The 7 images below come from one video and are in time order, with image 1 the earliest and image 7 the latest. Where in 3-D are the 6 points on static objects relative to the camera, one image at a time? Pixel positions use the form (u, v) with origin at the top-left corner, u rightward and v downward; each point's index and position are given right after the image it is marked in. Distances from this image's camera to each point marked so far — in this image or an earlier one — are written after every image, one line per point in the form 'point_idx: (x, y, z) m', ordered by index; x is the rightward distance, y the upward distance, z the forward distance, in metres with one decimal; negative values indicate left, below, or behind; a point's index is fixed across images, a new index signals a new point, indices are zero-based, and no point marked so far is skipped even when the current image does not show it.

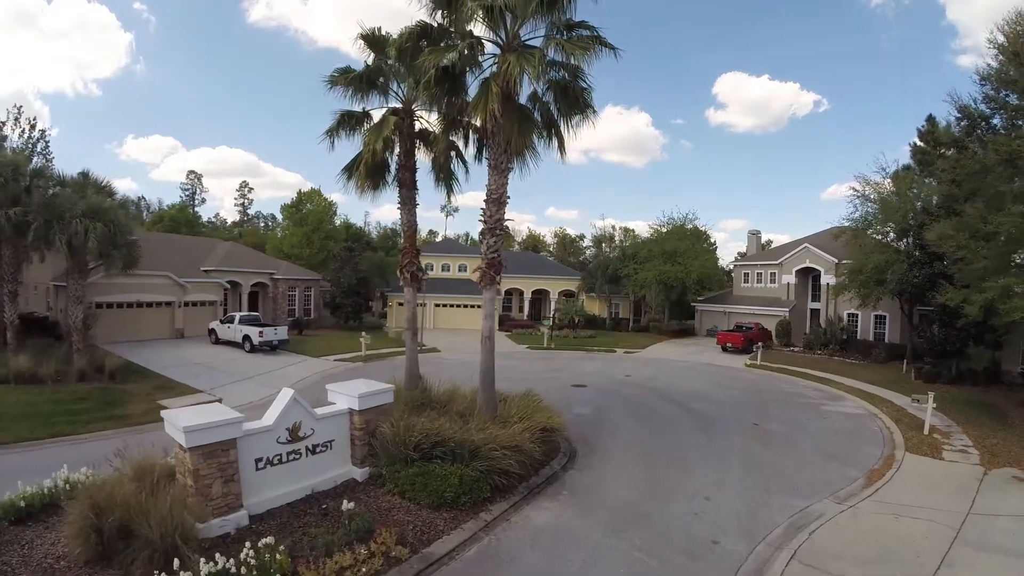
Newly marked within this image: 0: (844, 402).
0: (+10.6, -3.7, +17.1) m
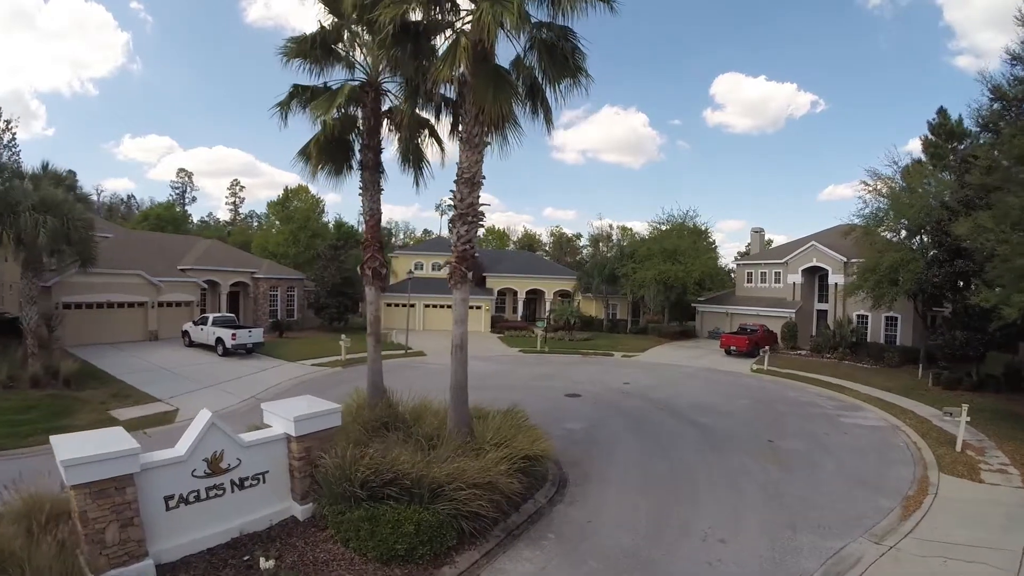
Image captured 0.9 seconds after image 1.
0: (+10.2, -3.7, +15.6) m
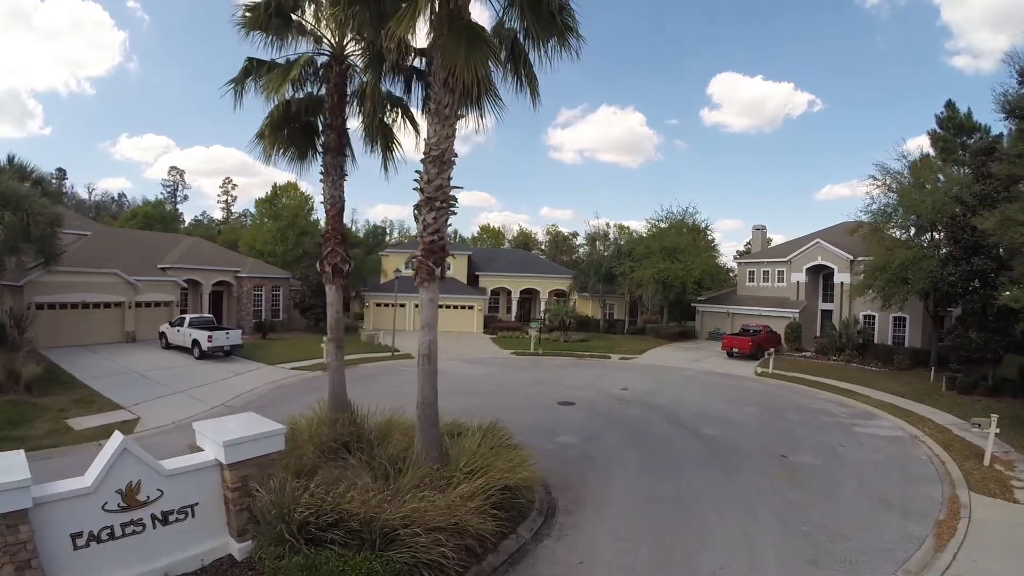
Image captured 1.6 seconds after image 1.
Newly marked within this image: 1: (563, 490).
0: (+9.9, -3.6, +14.6) m
1: (+0.7, -3.0, +7.9) m
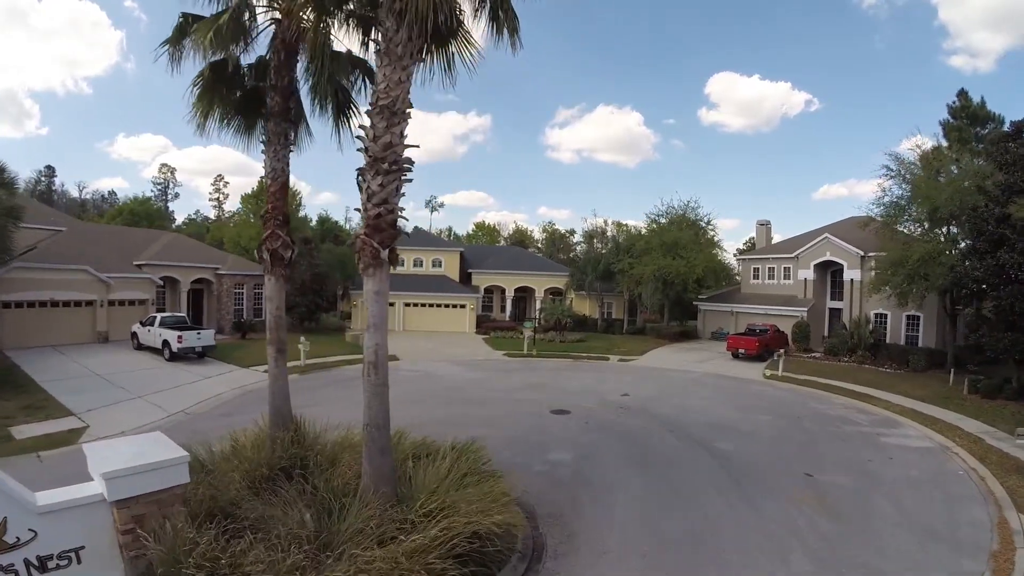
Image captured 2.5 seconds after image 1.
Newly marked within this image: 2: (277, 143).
0: (+9.6, -3.5, +13.3) m
1: (+0.5, -2.9, +6.5) m
2: (-3.1, +1.9, +7.0) m
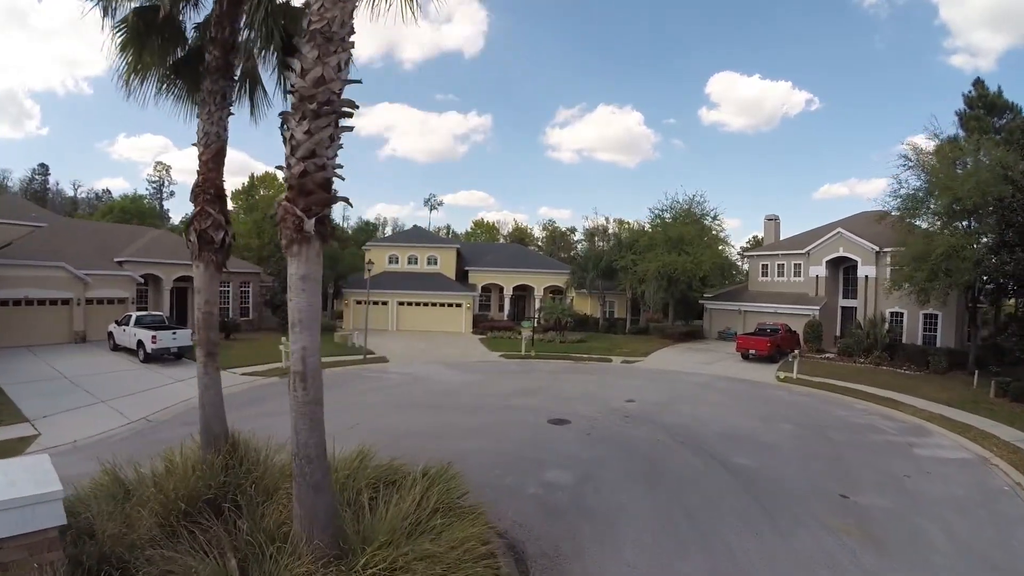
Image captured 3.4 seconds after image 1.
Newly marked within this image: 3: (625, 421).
0: (+9.5, -3.4, +12.0) m
1: (+0.3, -2.8, +5.3) m
2: (-3.2, +2.0, +5.8) m
3: (+2.2, -2.6, +10.5) m
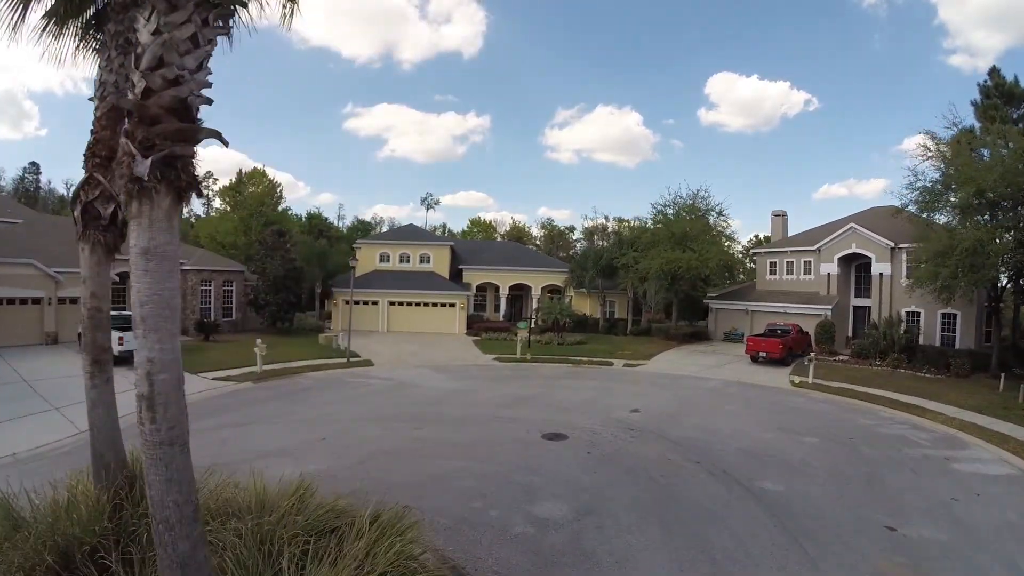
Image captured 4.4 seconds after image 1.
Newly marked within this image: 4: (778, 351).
0: (+9.3, -3.3, +10.8) m
1: (+0.2, -2.7, +4.1) m
2: (-3.4, +2.1, +4.6) m
3: (+2.0, -2.5, +9.3) m
4: (+9.3, -2.2, +18.8) m
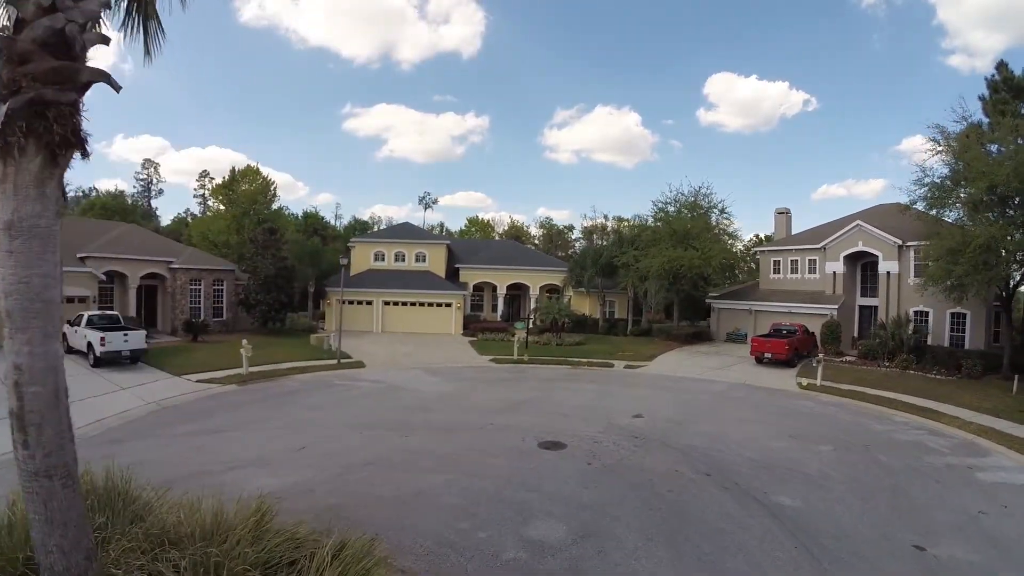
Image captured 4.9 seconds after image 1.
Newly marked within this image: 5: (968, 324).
0: (+9.2, -3.3, +10.2) m
1: (+0.1, -2.6, +3.5) m
2: (-3.5, +2.1, +4.0) m
3: (+1.9, -2.5, +8.6) m
4: (+9.2, -2.2, +18.2) m
5: (+16.9, -1.3, +19.8) m
